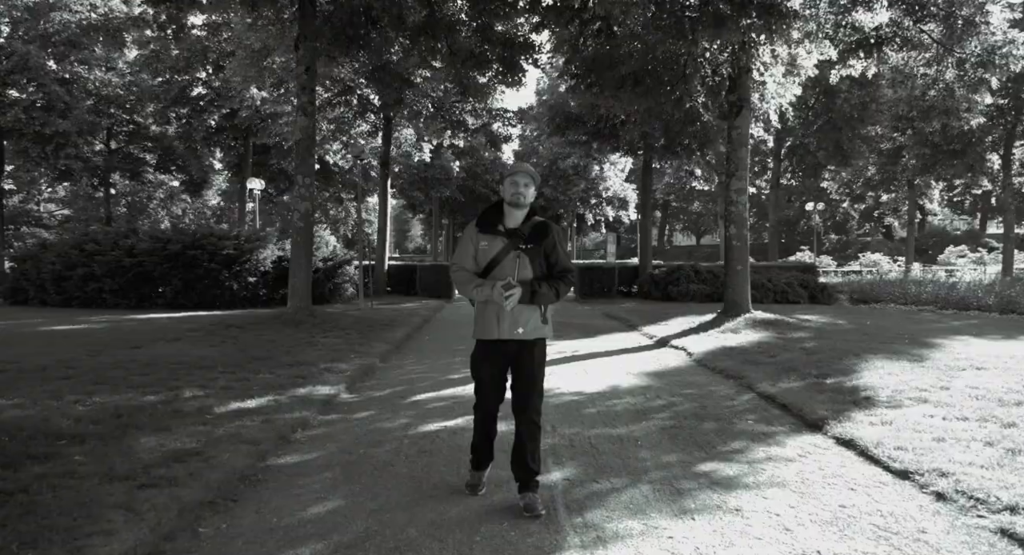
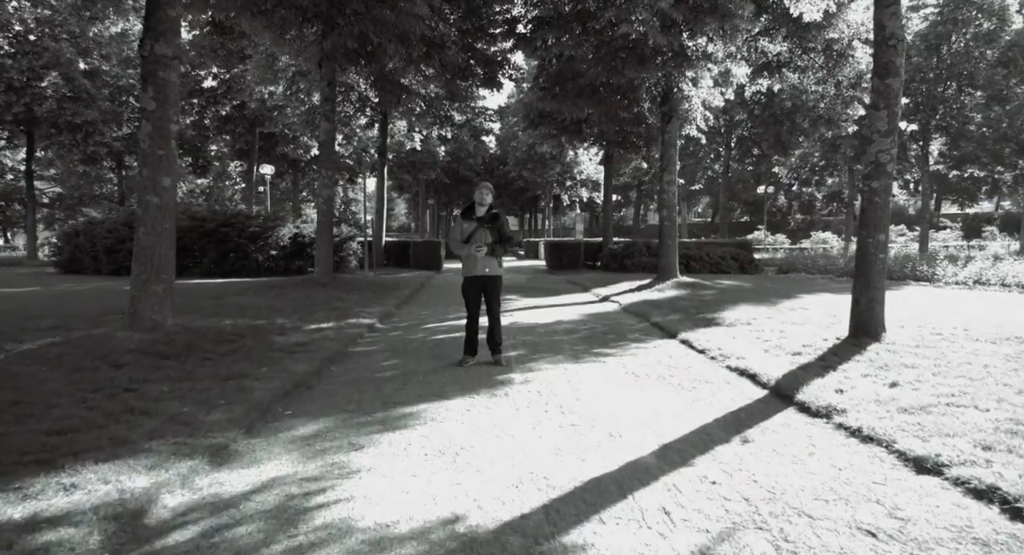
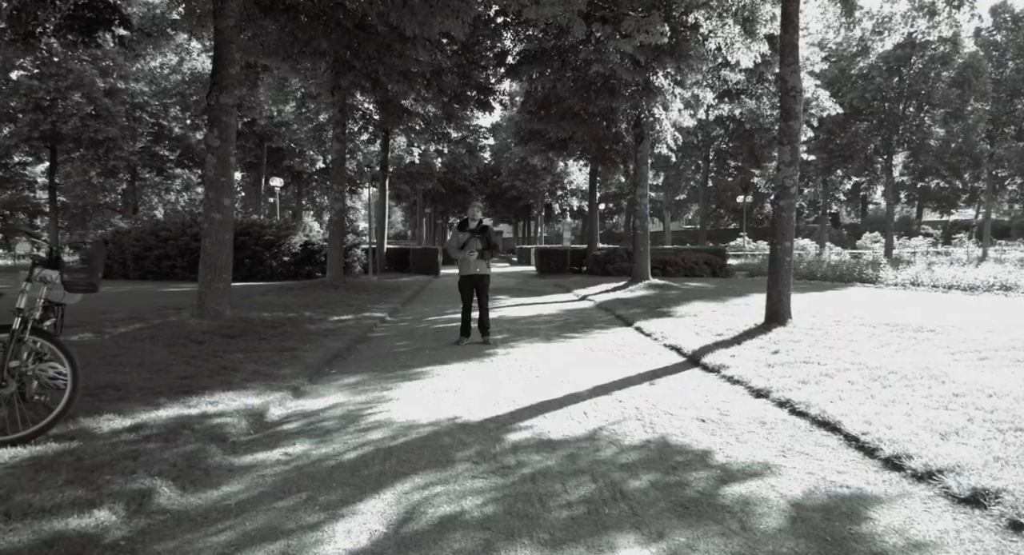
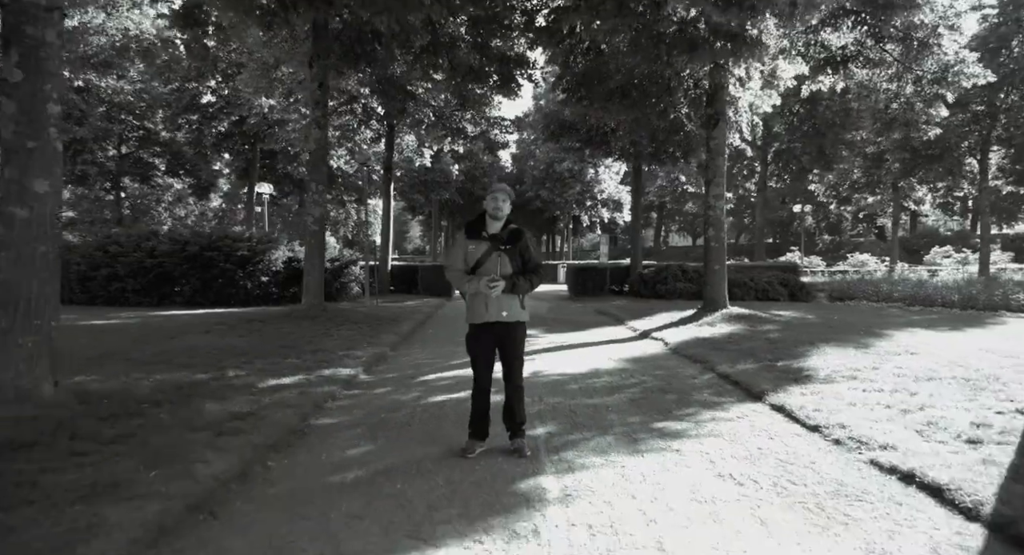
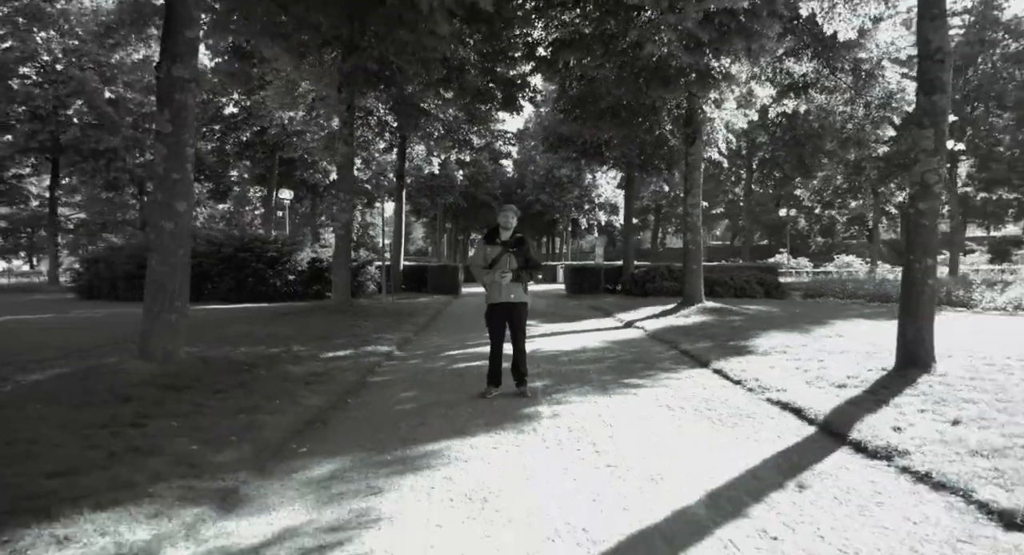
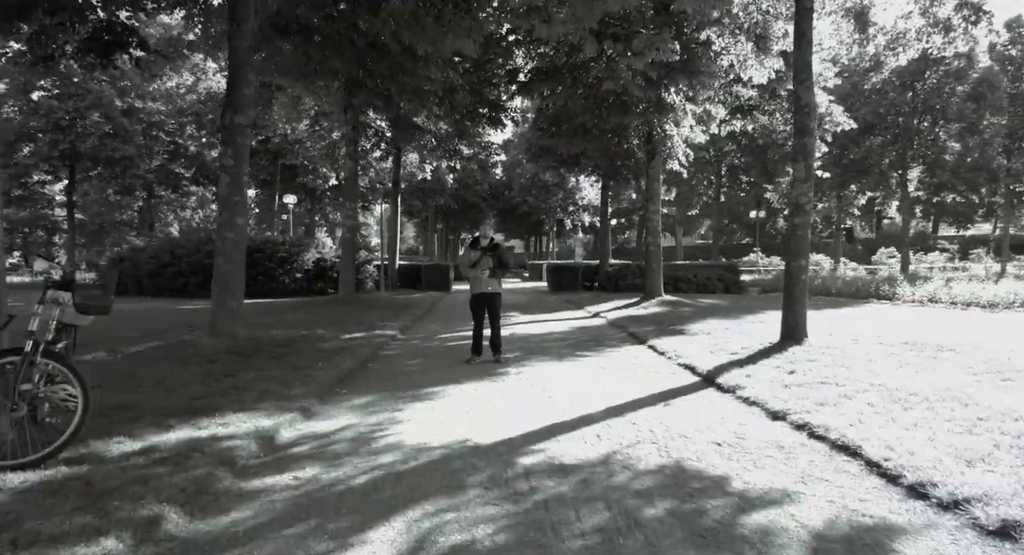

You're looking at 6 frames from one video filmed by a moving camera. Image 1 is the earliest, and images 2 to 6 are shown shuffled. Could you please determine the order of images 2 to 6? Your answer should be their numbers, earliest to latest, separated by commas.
4, 5, 6, 3, 2
